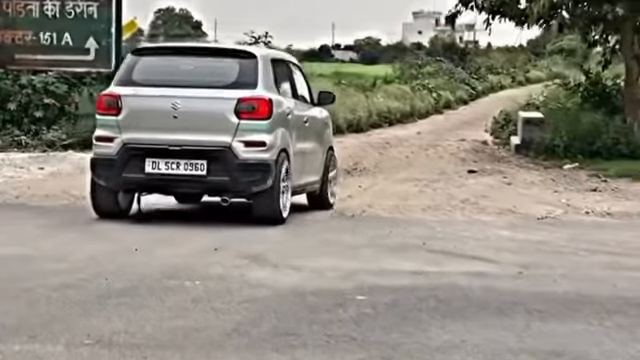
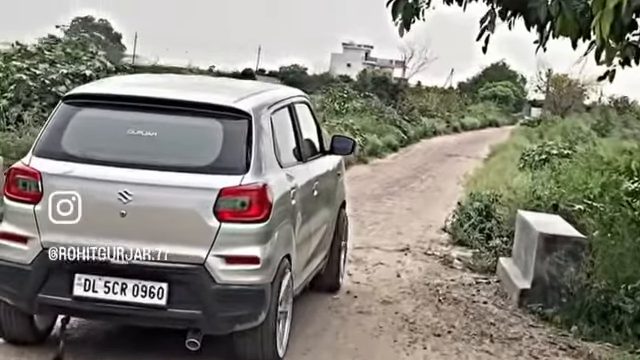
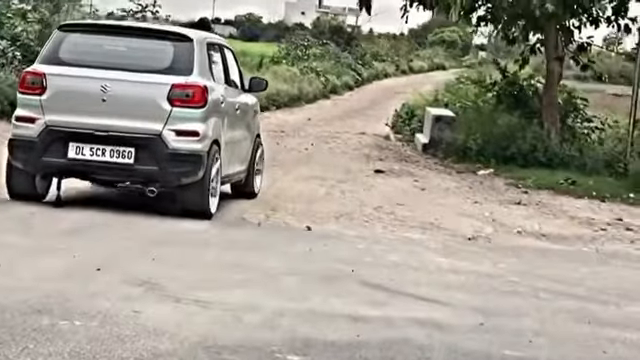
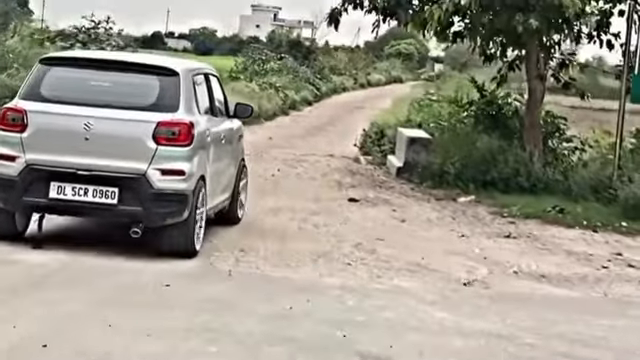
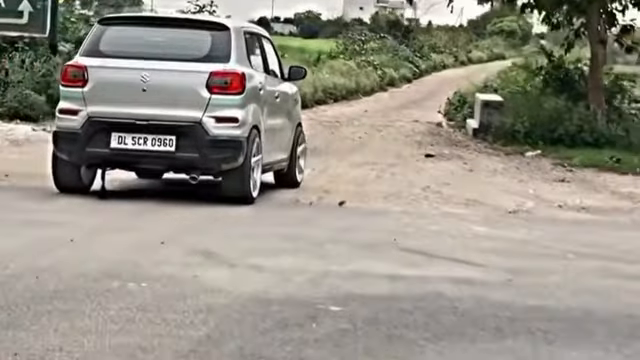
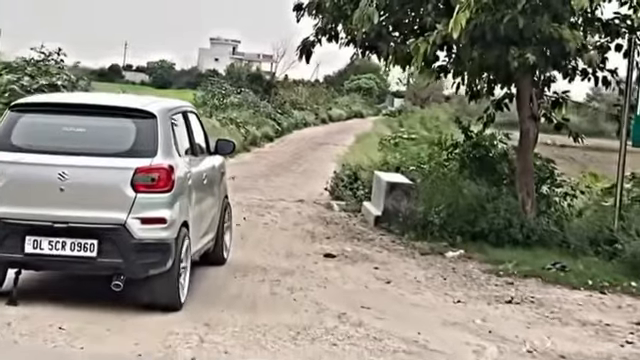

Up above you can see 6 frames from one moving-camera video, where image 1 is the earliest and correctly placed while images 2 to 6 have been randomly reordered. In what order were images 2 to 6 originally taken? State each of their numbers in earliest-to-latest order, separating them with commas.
5, 3, 4, 6, 2
